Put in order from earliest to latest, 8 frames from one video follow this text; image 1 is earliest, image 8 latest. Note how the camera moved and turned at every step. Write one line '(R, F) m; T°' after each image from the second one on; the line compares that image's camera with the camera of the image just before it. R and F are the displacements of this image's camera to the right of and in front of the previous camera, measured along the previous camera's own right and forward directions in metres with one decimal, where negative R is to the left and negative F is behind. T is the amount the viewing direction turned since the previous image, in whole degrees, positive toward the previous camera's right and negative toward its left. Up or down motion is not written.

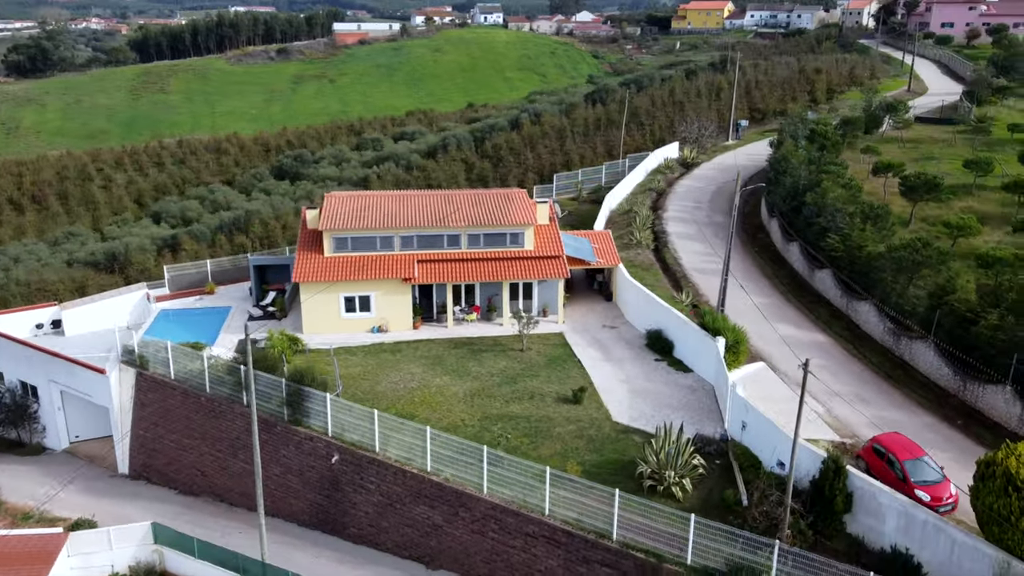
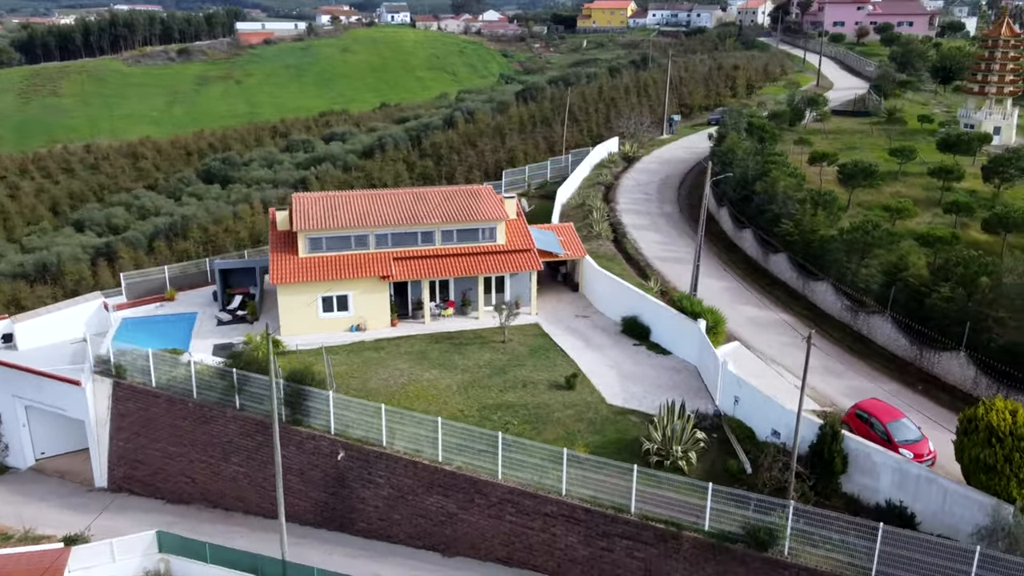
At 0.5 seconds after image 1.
(-2.3, -0.5) m; +6°
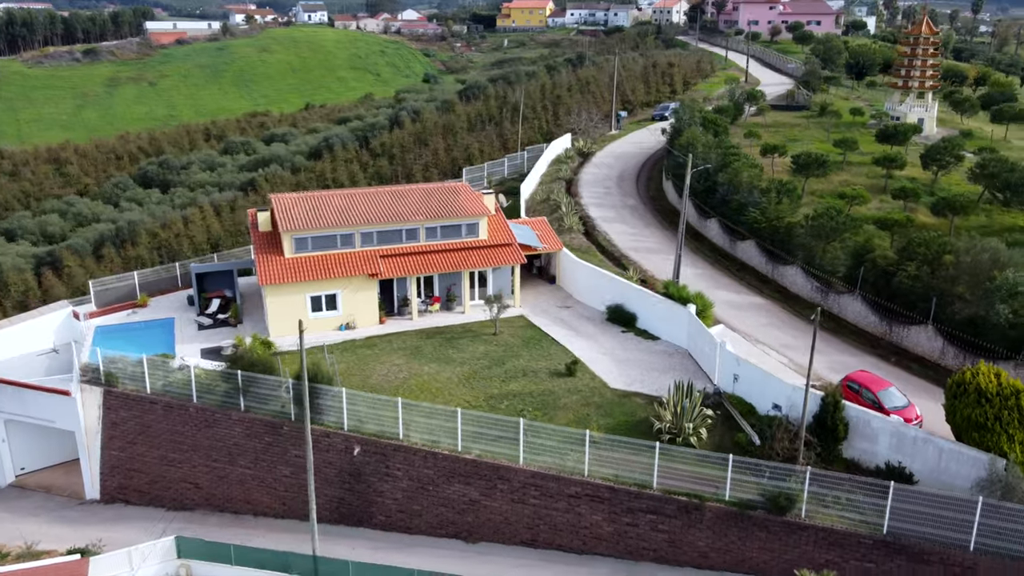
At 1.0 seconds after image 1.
(-2.3, -0.5) m; +6°
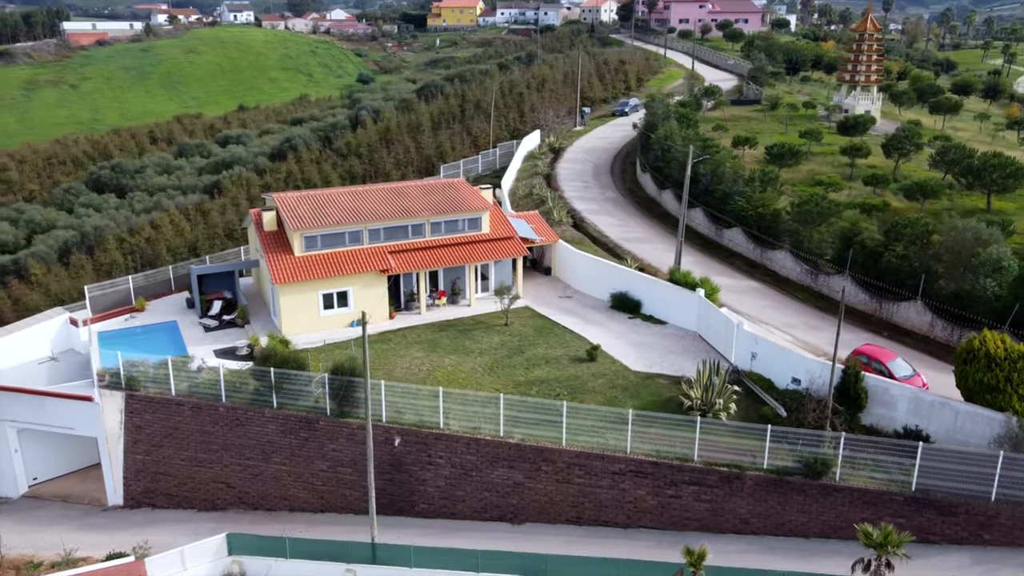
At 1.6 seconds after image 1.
(-2.7, -0.5) m; +5°
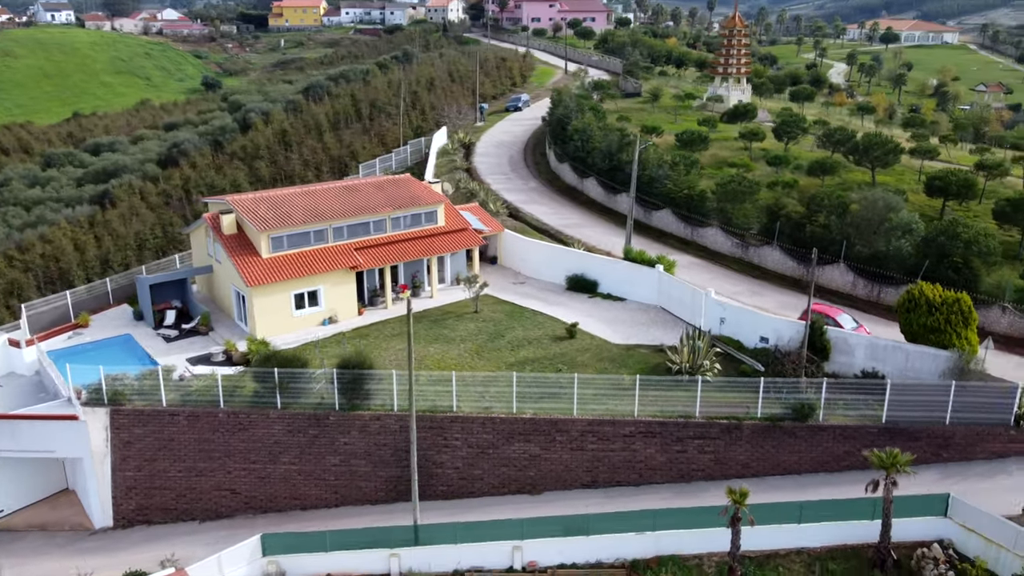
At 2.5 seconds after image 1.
(-4.1, -0.6) m; +11°
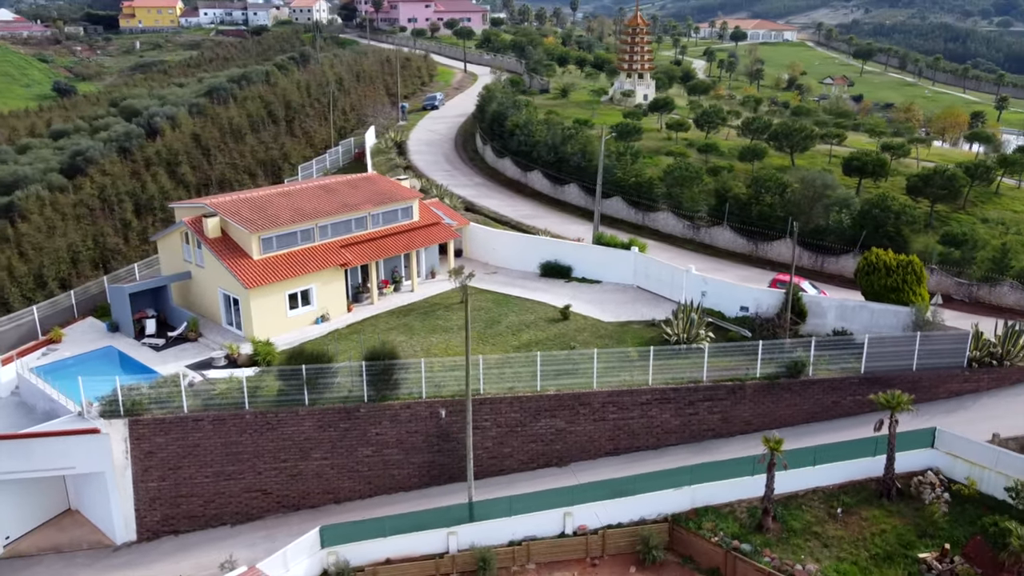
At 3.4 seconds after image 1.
(-4.2, -0.7) m; +9°
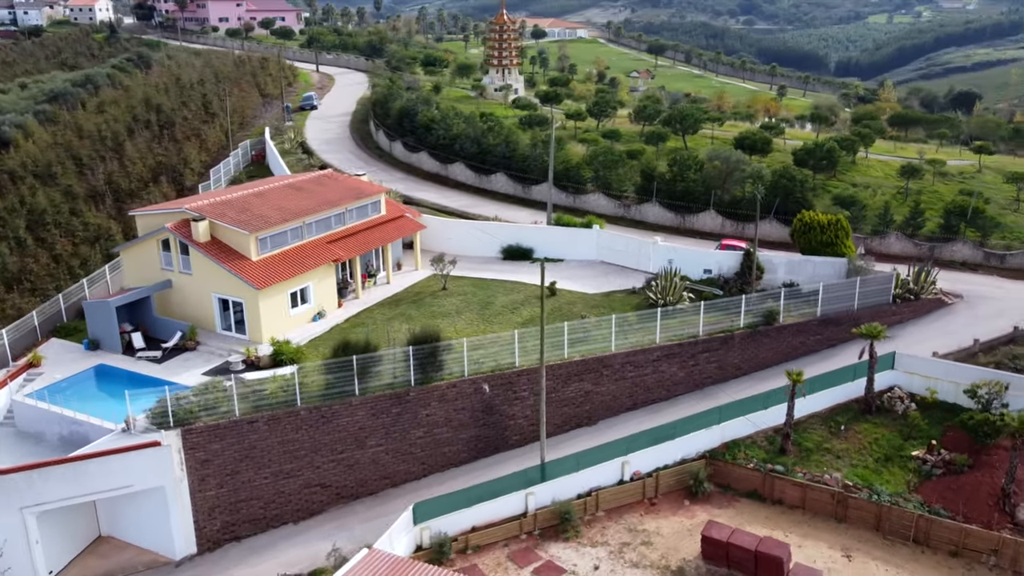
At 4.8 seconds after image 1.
(-6.5, -0.7) m; +14°
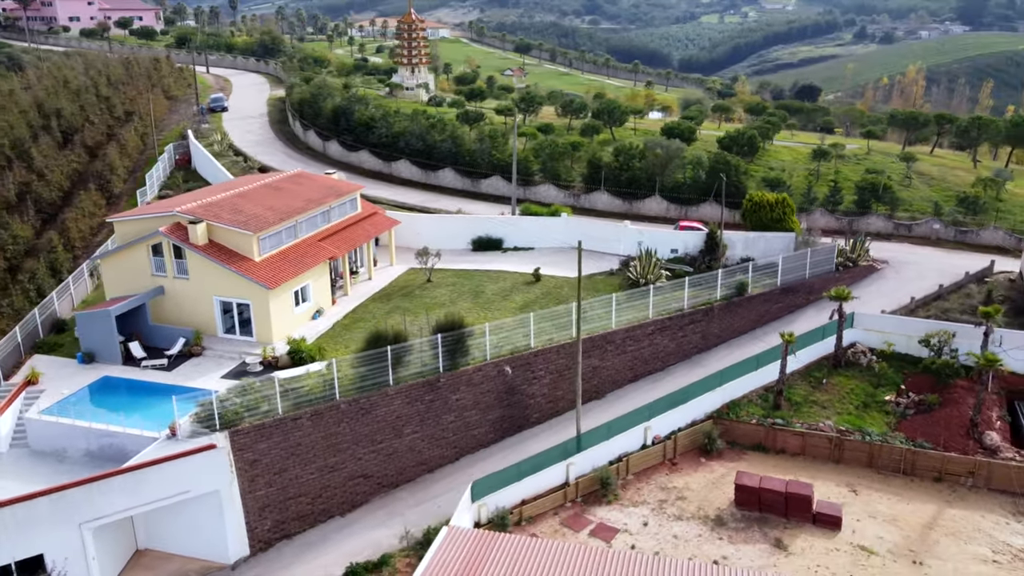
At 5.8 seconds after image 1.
(-4.6, -0.7) m; +10°
